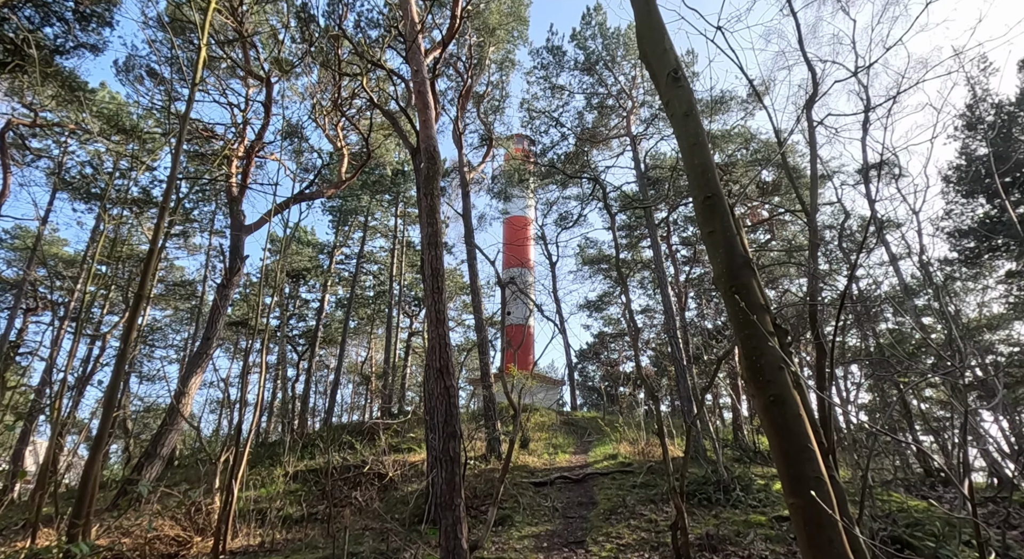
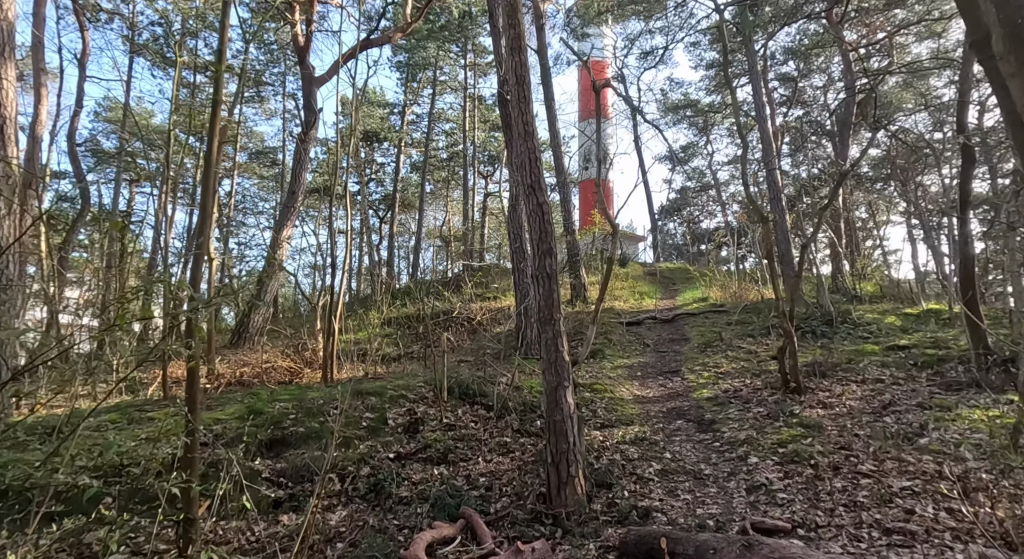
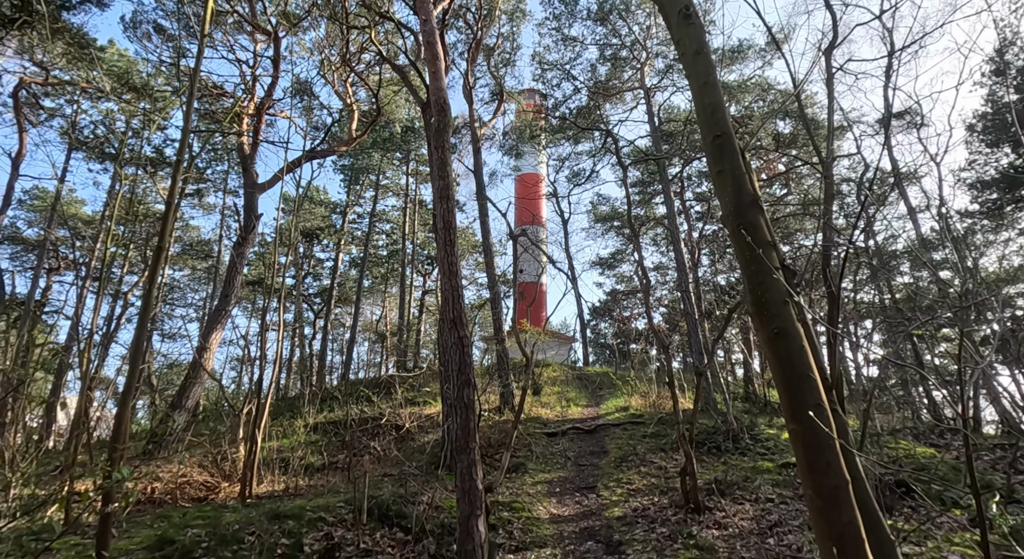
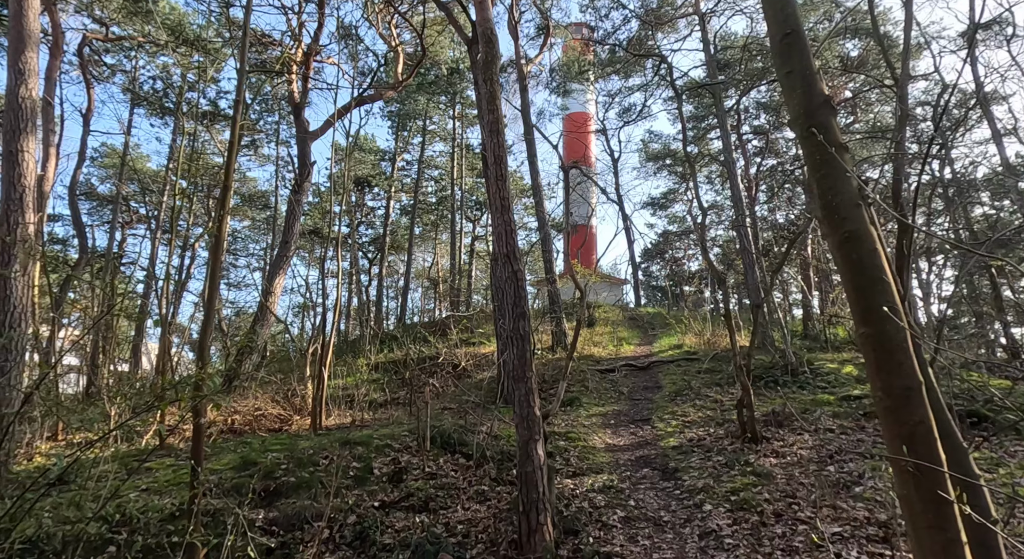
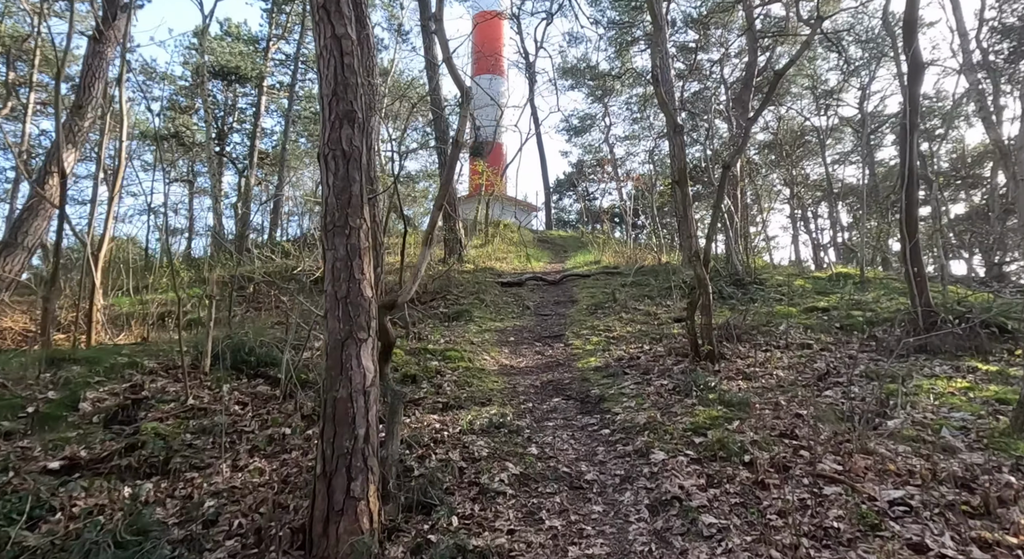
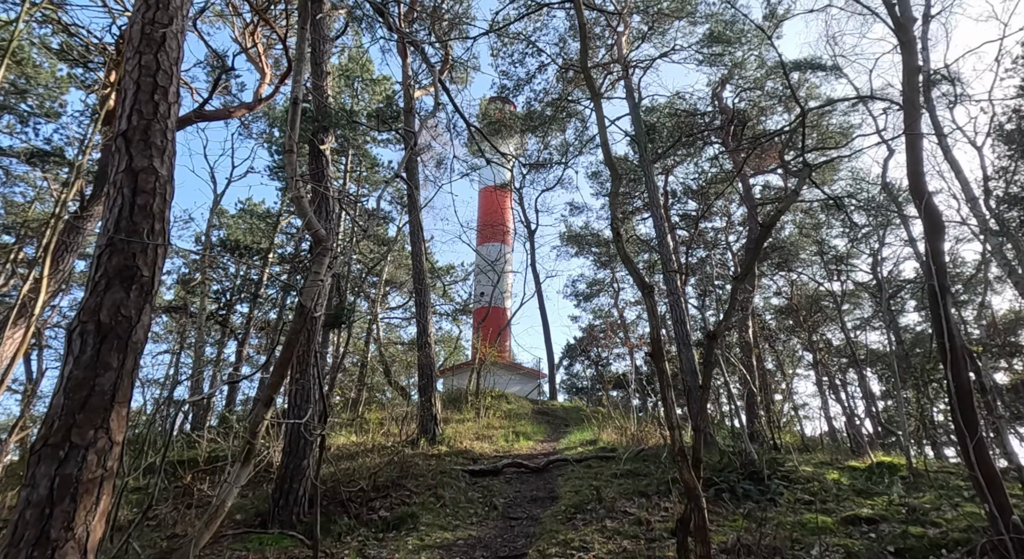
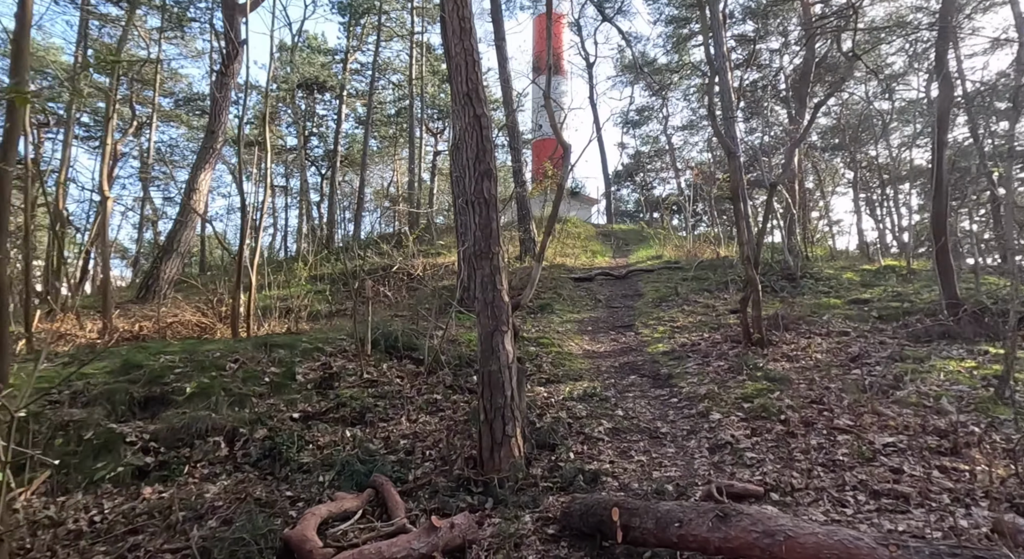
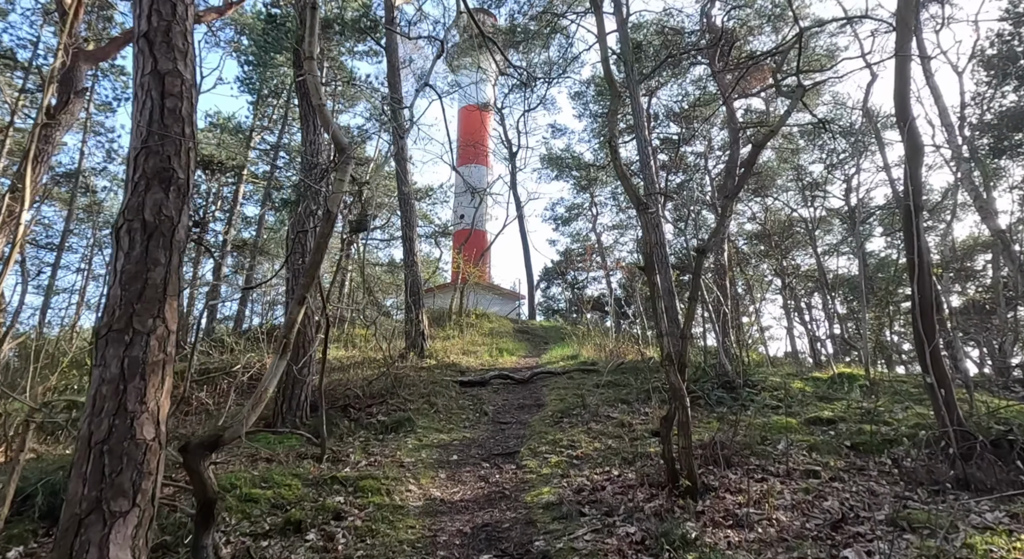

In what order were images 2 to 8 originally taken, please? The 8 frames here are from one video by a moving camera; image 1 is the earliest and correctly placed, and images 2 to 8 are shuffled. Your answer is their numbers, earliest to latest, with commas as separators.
3, 4, 2, 7, 5, 8, 6
